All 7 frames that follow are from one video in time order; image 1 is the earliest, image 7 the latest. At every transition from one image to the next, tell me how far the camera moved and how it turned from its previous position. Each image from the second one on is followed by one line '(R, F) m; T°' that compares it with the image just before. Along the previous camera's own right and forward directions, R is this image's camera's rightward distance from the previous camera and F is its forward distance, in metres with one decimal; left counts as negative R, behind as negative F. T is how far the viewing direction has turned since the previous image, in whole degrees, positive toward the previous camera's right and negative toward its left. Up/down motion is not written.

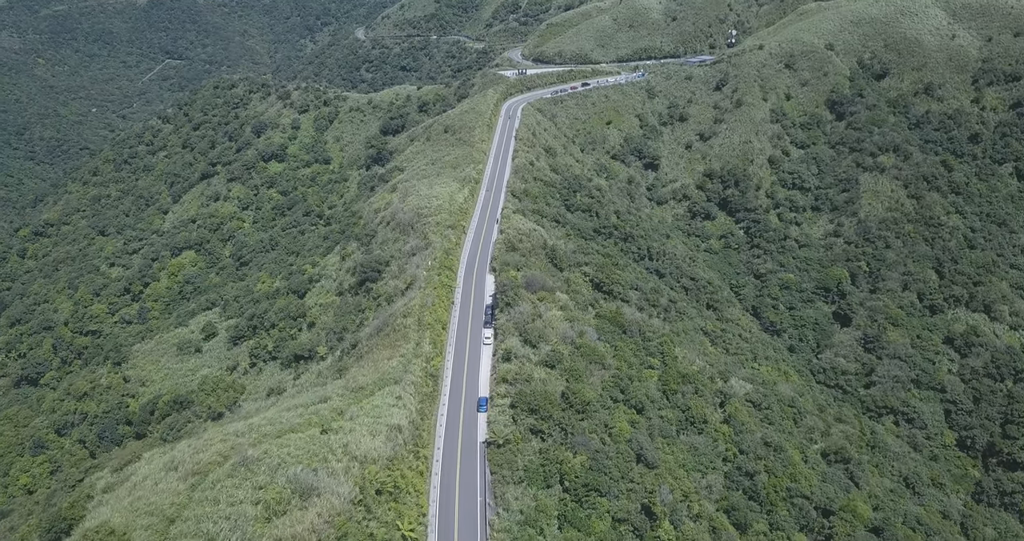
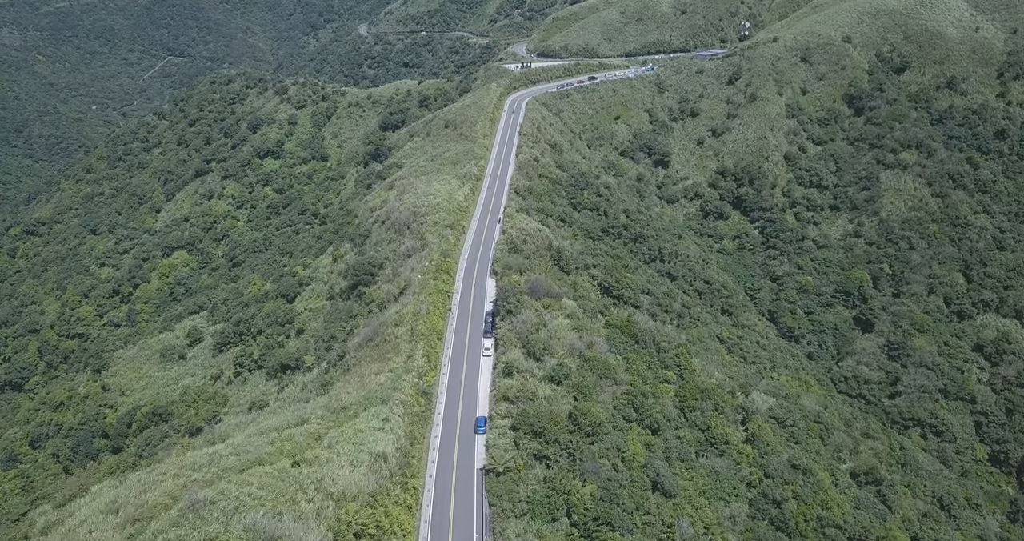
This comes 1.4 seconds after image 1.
(+0.1, +4.1) m; 0°
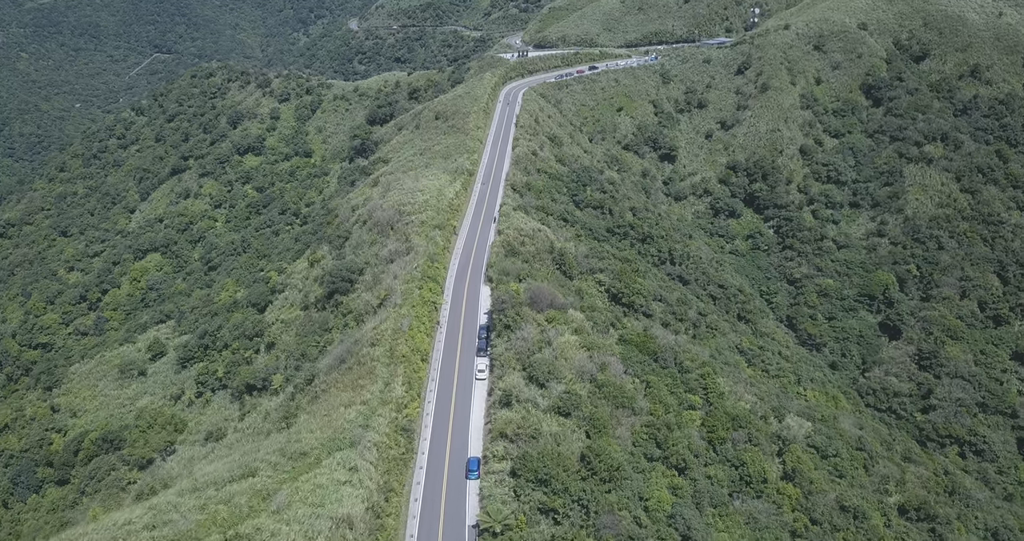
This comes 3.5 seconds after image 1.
(-0.2, +6.4) m; 0°
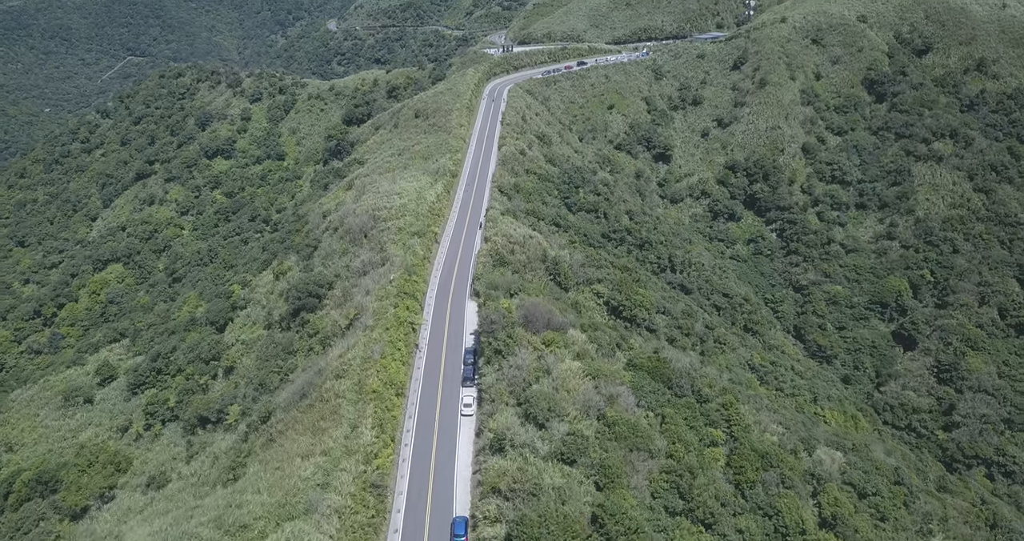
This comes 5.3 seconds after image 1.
(-0.3, +5.4) m; +1°
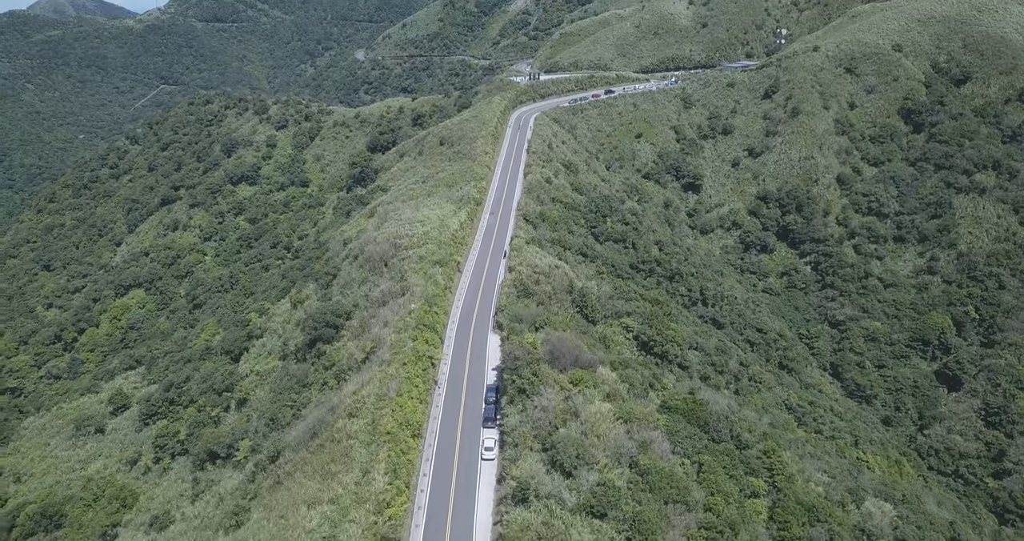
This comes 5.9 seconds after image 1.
(-0.3, +1.8) m; -2°
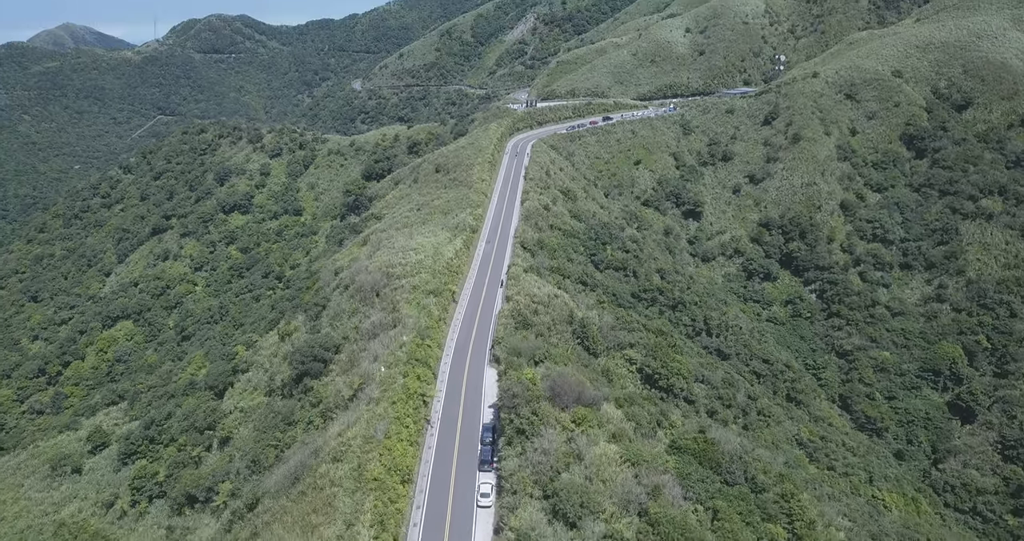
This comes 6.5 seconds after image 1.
(0.0, +1.8) m; 0°
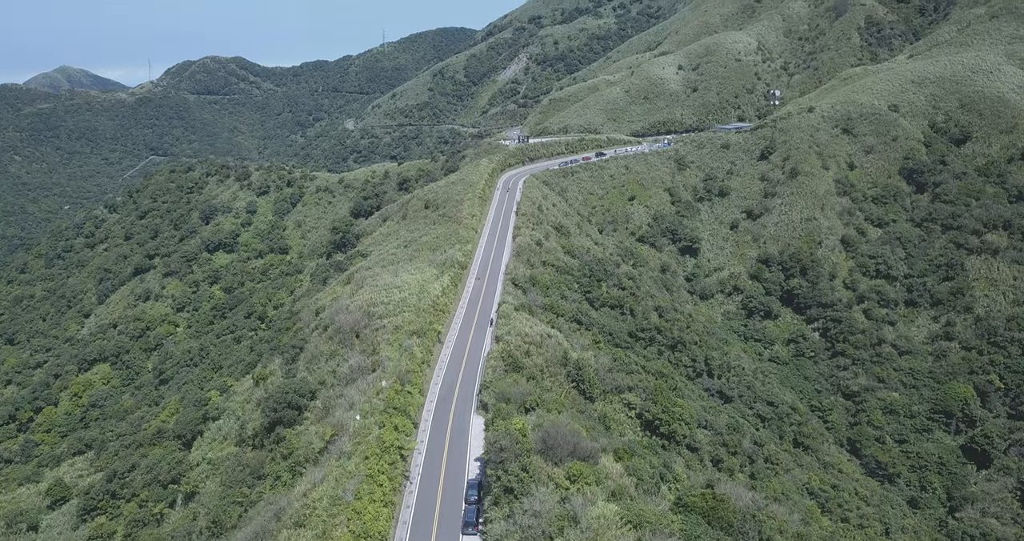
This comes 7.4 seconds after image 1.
(+0.4, +2.4) m; 0°
